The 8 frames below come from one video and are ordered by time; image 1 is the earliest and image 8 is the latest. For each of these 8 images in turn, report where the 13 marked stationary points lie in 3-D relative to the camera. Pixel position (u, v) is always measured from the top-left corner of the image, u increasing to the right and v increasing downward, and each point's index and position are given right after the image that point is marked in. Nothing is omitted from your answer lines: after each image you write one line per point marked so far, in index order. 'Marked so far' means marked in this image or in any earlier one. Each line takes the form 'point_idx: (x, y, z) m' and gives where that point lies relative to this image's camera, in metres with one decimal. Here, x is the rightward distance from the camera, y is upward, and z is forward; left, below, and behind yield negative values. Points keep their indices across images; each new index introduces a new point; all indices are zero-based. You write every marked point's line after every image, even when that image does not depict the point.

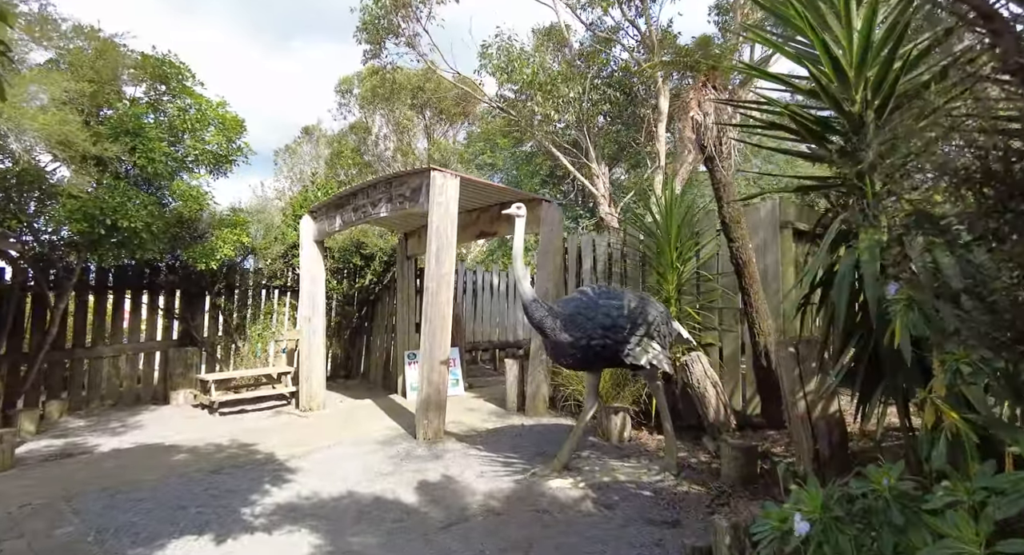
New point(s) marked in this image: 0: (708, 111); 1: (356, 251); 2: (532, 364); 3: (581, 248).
0: (+1.4, +1.2, +4.2) m
1: (-2.3, +0.4, +9.2) m
2: (+0.2, -0.9, +6.4) m
3: (+0.7, +0.3, +6.5) m
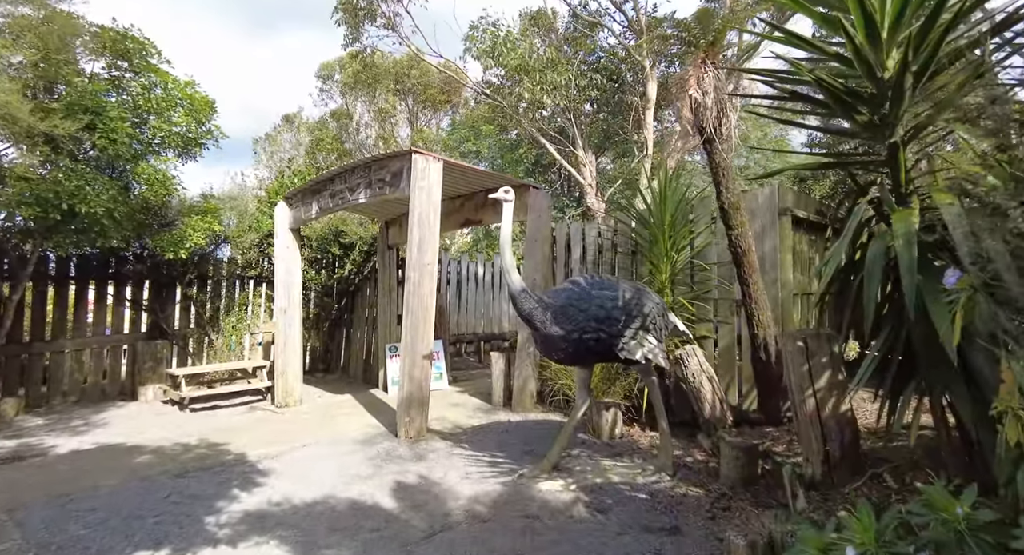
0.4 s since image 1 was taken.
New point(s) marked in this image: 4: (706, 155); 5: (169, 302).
0: (+1.3, +1.2, +4.0) m
1: (-2.5, +0.6, +8.8) m
2: (+0.1, -0.8, +6.1) m
3: (+0.6, +0.4, +6.2) m
4: (+1.3, +0.9, +4.2) m
5: (-4.5, -0.3, +8.0) m
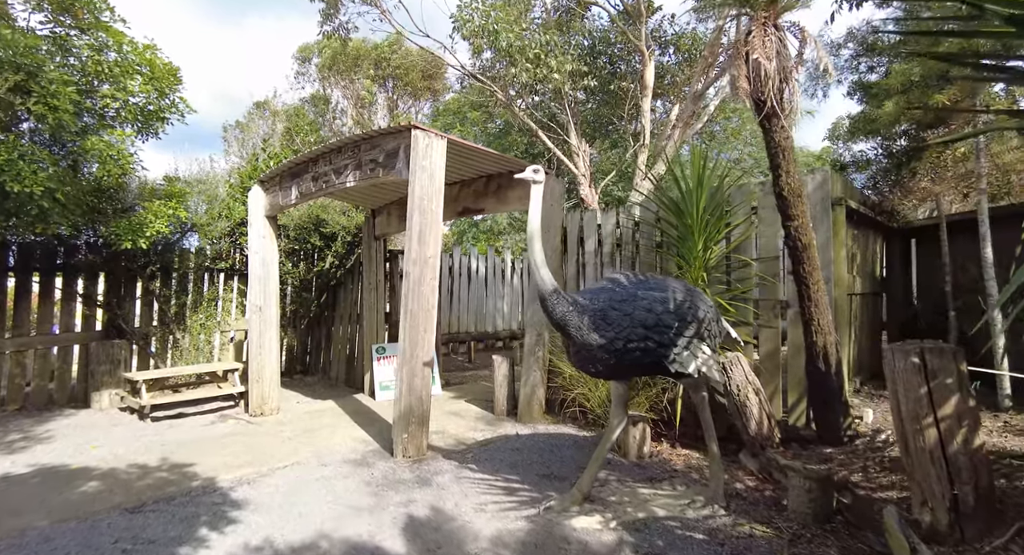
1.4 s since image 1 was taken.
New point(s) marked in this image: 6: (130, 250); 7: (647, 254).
0: (+1.5, +1.2, +3.4) m
1: (-2.6, +0.7, +8.1) m
2: (+0.1, -0.8, +5.5) m
3: (+0.7, +0.5, +5.6) m
4: (+1.5, +0.9, +3.6) m
5: (-4.6, -0.2, +7.1) m
6: (-4.4, +0.3, +6.9) m
7: (+1.1, +0.2, +5.1) m
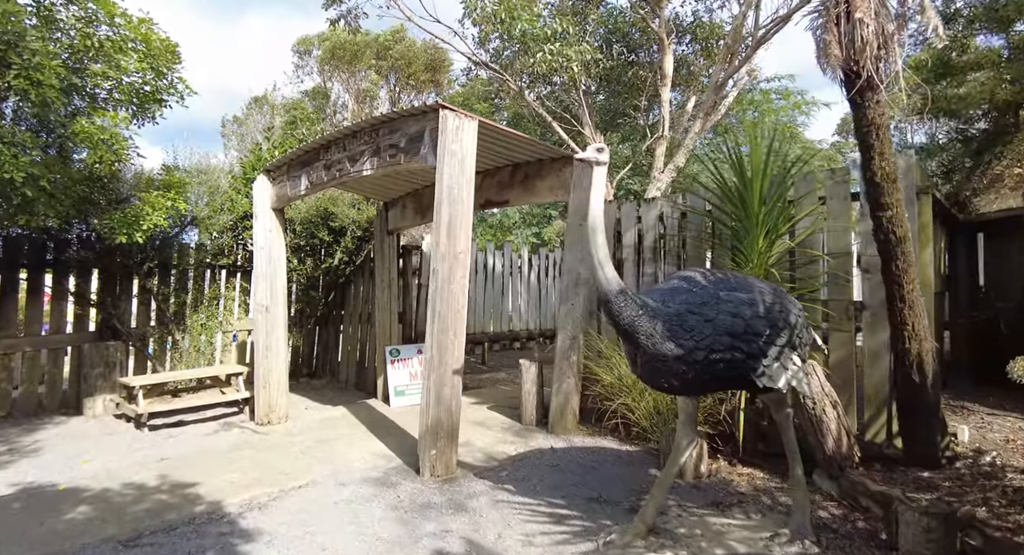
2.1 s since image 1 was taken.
0: (+1.7, +1.3, +2.9) m
1: (-2.3, +0.7, +7.6) m
2: (+0.4, -0.7, +5.0) m
3: (+0.9, +0.5, +5.1) m
4: (+1.8, +0.9, +3.1) m
5: (-4.3, -0.2, +6.7) m
6: (-4.1, +0.4, +6.5) m
7: (+1.4, +0.2, +4.7) m
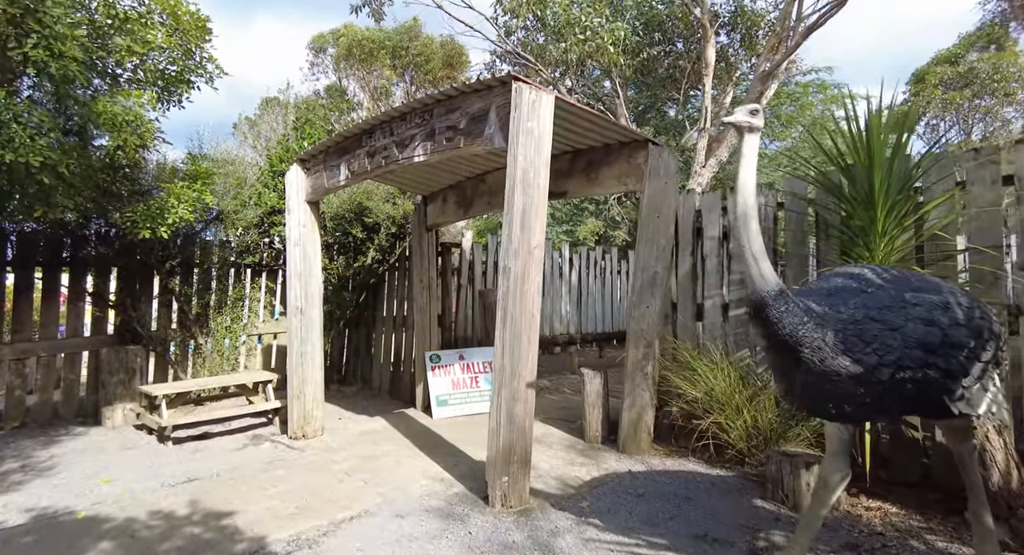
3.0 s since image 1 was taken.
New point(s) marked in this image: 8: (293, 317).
0: (+2.2, +1.3, +2.3) m
1: (-1.8, +0.7, +7.1) m
2: (+0.9, -0.7, +4.5) m
3: (+1.4, +0.5, +4.5) m
4: (+2.2, +0.9, +2.5) m
5: (-3.8, -0.2, +6.2) m
6: (-3.6, +0.4, +6.0) m
7: (+1.9, +0.2, +4.1) m
8: (-1.9, -0.4, +5.3) m
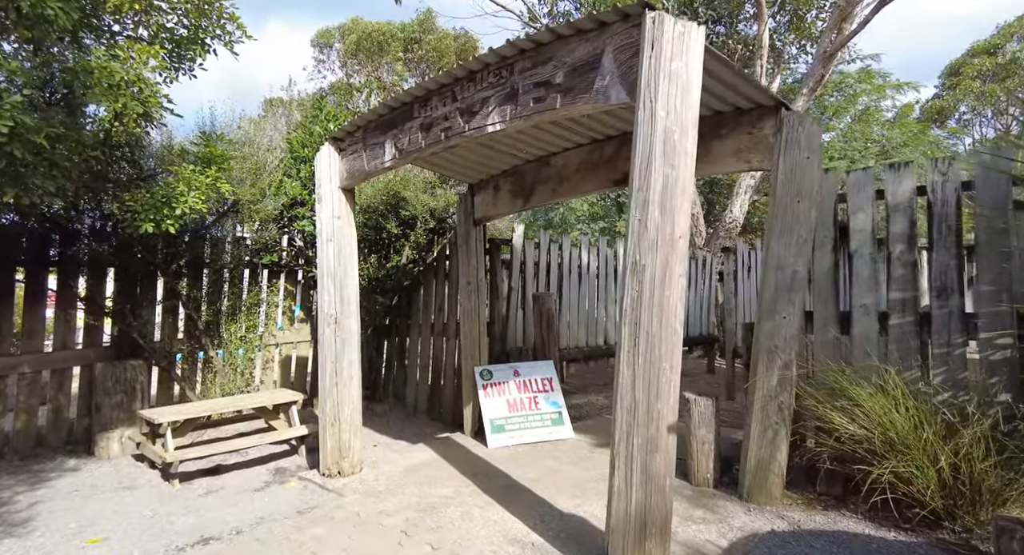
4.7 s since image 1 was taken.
0: (+2.8, +1.3, +1.4) m
1: (-1.2, +0.7, +6.1) m
2: (+1.4, -0.8, +3.5) m
3: (+2.0, +0.5, +3.6) m
4: (+2.8, +0.9, +1.6) m
5: (-3.2, -0.2, +5.2) m
6: (-3.0, +0.3, +5.1) m
7: (+2.5, +0.2, +3.1) m
8: (-1.3, -0.4, +4.4) m
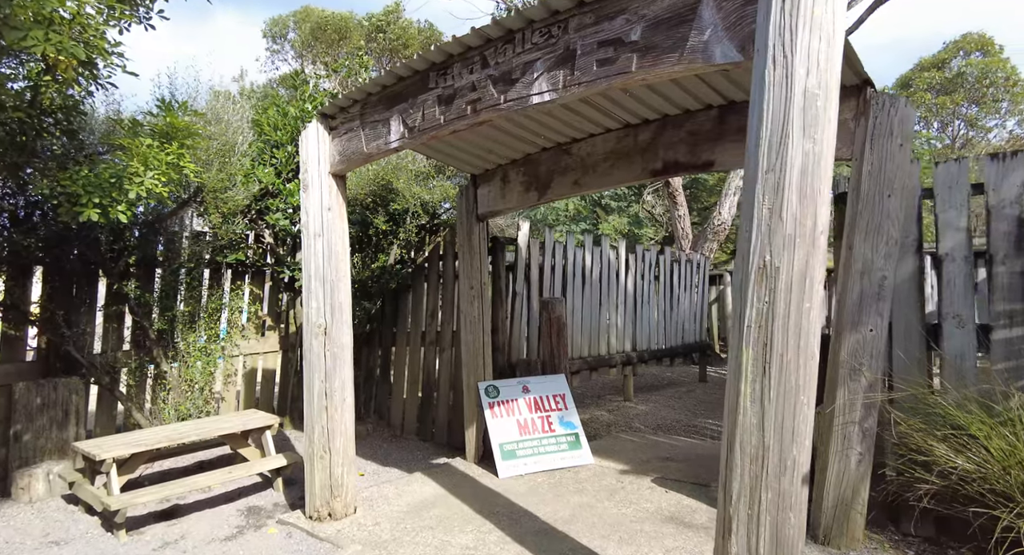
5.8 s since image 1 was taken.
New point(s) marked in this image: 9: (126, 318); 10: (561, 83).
0: (+3.1, +1.2, +1.0) m
1: (-1.2, +0.7, +5.4) m
2: (+1.7, -0.8, +3.0) m
3: (+2.2, +0.4, +3.1) m
4: (+3.2, +0.8, +1.2) m
5: (-3.1, -0.2, +4.4) m
6: (-2.9, +0.3, +4.2) m
7: (+2.7, +0.2, +2.7) m
8: (-1.2, -0.4, +3.6) m
9: (-2.9, -0.3, +4.6) m
10: (+0.2, +0.9, +2.7) m
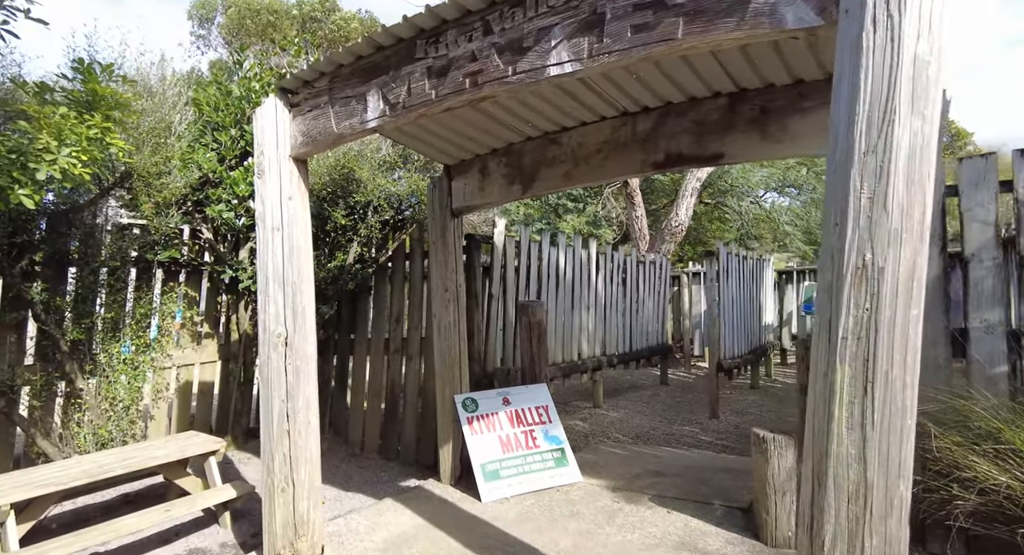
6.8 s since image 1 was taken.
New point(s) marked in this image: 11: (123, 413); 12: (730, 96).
0: (+3.4, +1.2, +0.9) m
1: (-1.4, +0.6, +4.9) m
2: (+1.7, -0.8, +2.8) m
3: (+2.2, +0.4, +2.9) m
4: (+3.4, +0.8, +1.1) m
5: (-3.2, -0.2, +3.6) m
6: (-3.0, +0.3, +3.5) m
7: (+2.8, +0.2, +2.6) m
8: (-1.2, -0.4, +3.1) m
9: (-3.1, -0.3, +3.9) m
10: (+0.3, +0.9, +2.3) m
11: (-2.7, -0.9, +4.2) m
12: (+1.2, +1.0, +3.3) m
